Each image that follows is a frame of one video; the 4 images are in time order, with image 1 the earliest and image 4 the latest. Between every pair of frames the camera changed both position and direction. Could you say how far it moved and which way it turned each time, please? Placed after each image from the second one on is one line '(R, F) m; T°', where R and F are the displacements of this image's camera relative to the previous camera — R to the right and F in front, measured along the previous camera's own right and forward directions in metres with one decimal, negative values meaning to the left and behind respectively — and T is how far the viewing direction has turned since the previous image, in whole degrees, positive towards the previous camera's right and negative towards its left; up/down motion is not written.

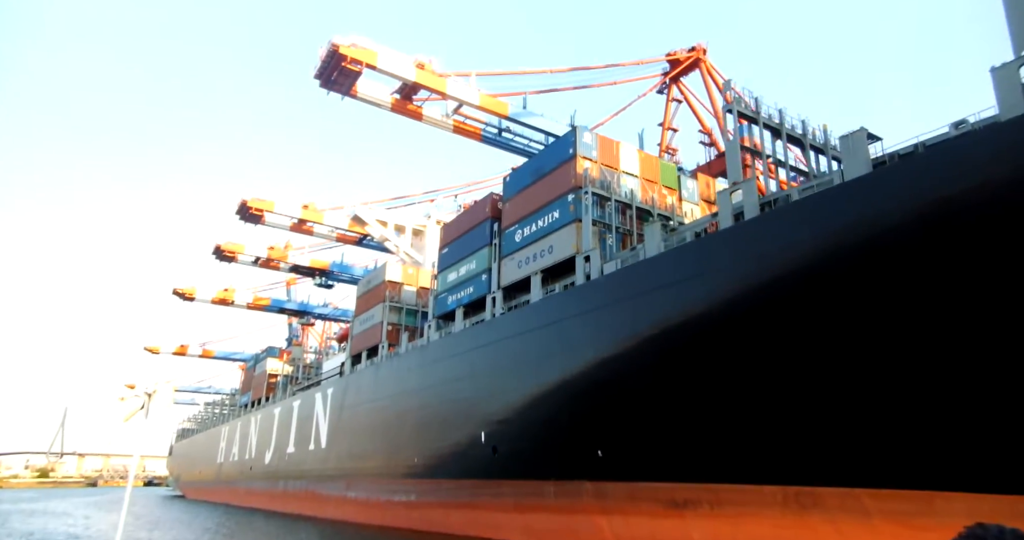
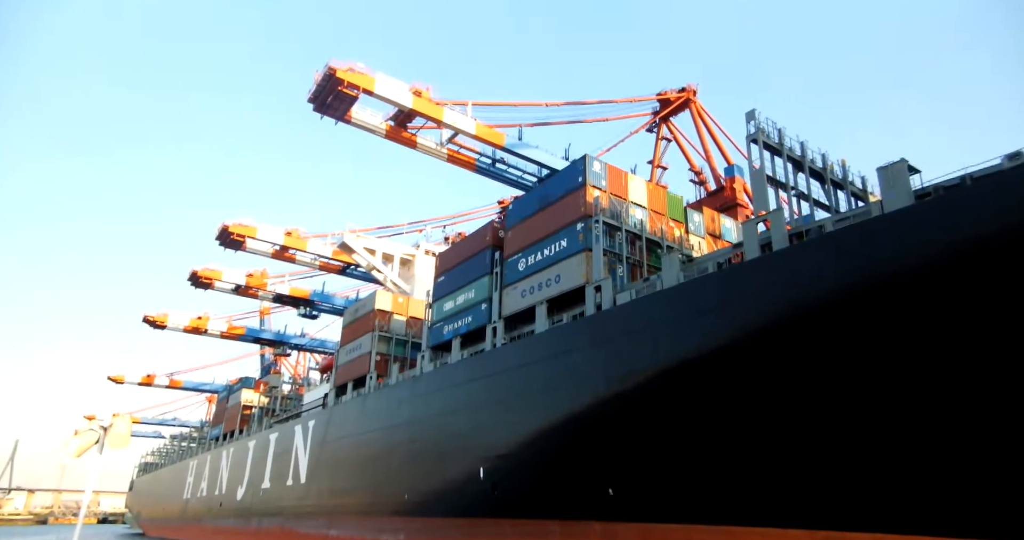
(-0.5, +0.3) m; +2°
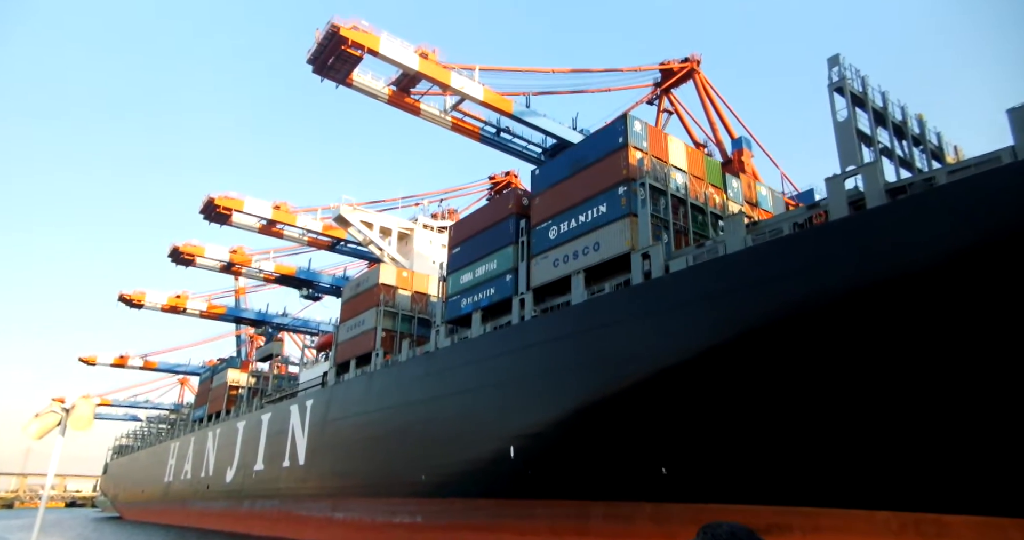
(-1.0, +0.7) m; +2°
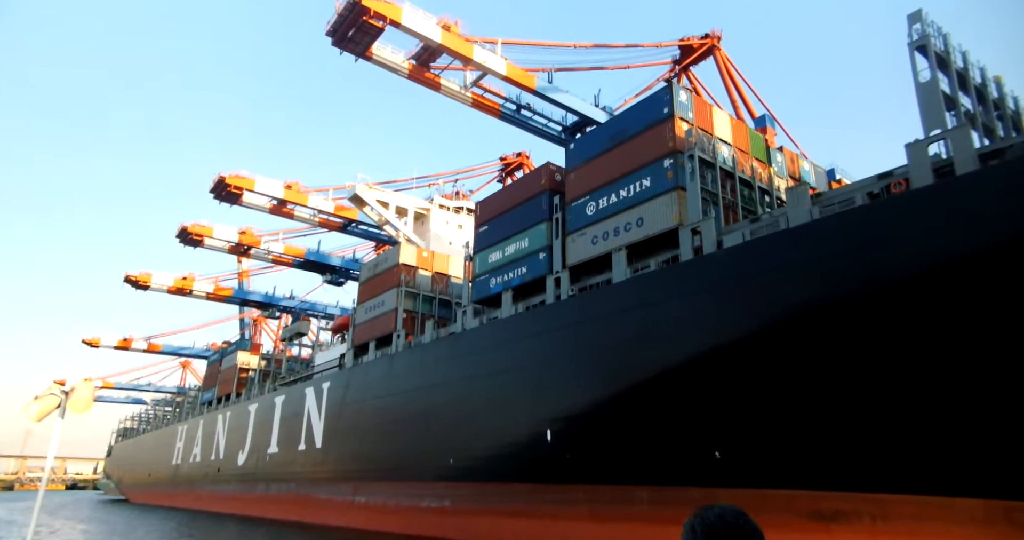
(-0.6, +0.4) m; 0°
